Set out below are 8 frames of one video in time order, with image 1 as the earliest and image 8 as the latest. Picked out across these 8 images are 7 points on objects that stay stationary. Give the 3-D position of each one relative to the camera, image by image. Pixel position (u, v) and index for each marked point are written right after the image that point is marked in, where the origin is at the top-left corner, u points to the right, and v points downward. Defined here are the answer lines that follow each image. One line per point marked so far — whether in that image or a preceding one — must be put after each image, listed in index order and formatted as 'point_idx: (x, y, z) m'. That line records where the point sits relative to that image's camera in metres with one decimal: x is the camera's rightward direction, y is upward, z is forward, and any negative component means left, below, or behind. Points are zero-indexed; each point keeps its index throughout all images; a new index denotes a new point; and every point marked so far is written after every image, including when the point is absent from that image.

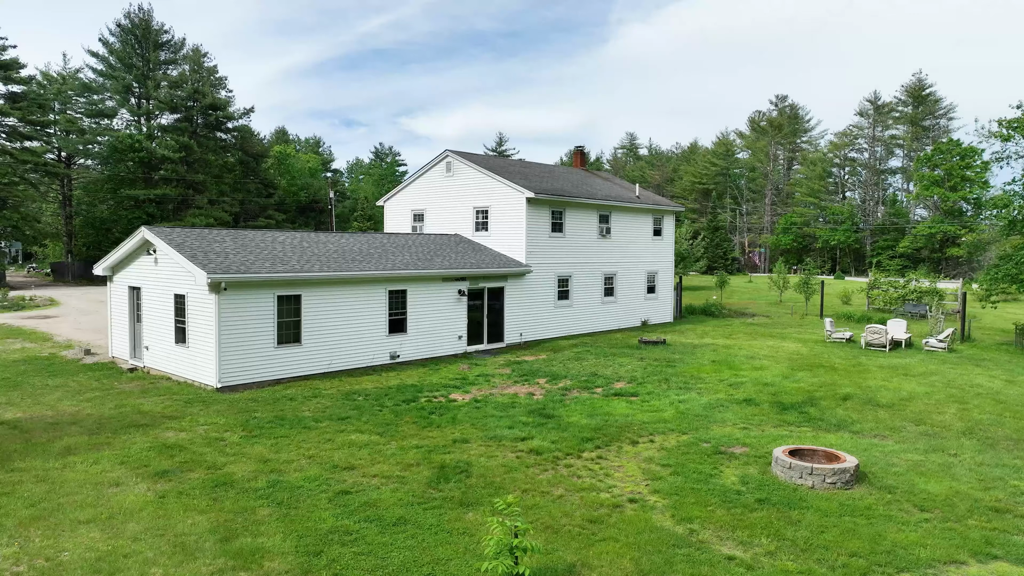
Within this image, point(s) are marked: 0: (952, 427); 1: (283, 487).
0: (+6.3, -2.0, +10.1) m
1: (-2.6, -2.2, +7.9) m
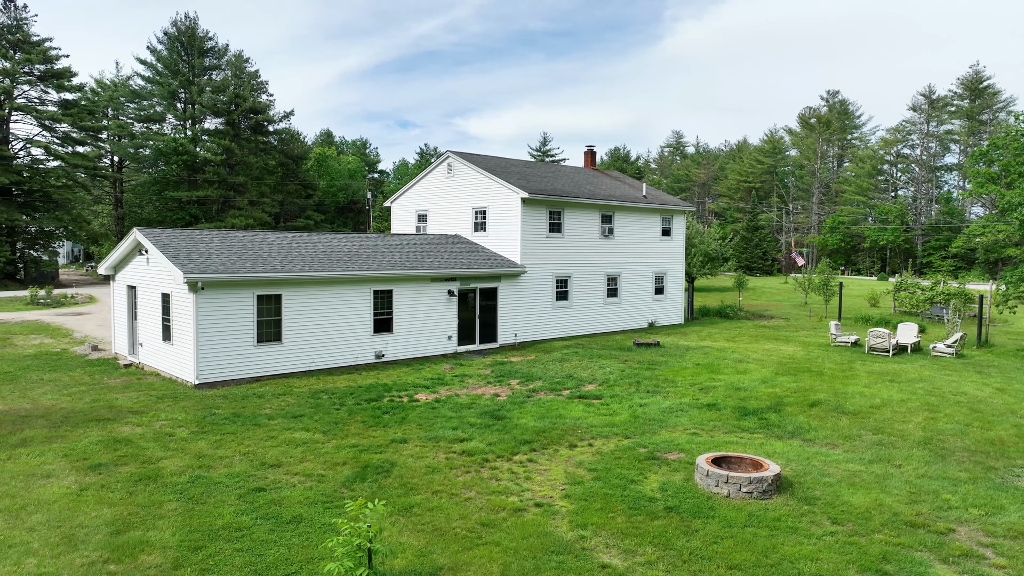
0: (+5.4, -2.0, +9.7) m
1: (-3.6, -2.2, +8.1) m
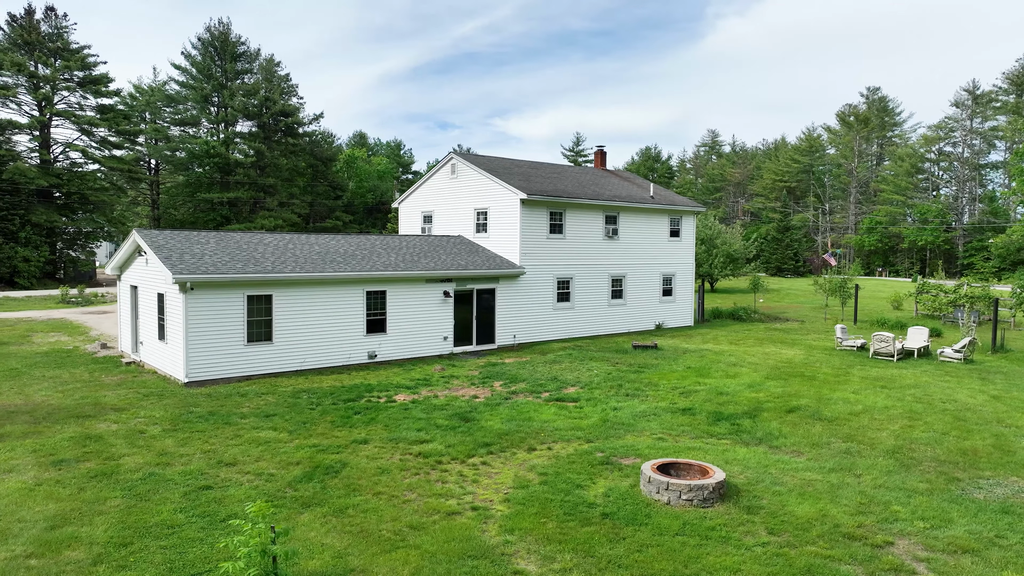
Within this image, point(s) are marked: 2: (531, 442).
0: (+4.9, -2.1, +9.4) m
1: (-4.2, -2.2, +8.2) m
2: (+0.3, -2.1, +9.8) m
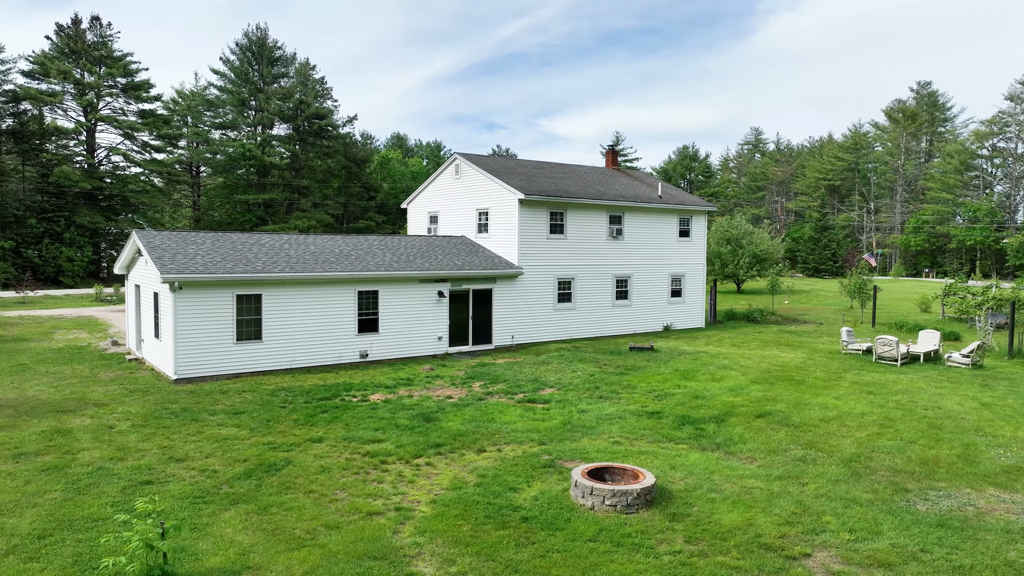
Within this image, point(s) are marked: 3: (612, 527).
0: (+4.2, -2.1, +9.0) m
1: (-5.0, -2.2, +8.5) m
2: (-0.4, -2.2, +9.8) m
3: (+1.0, -2.4, +6.9) m
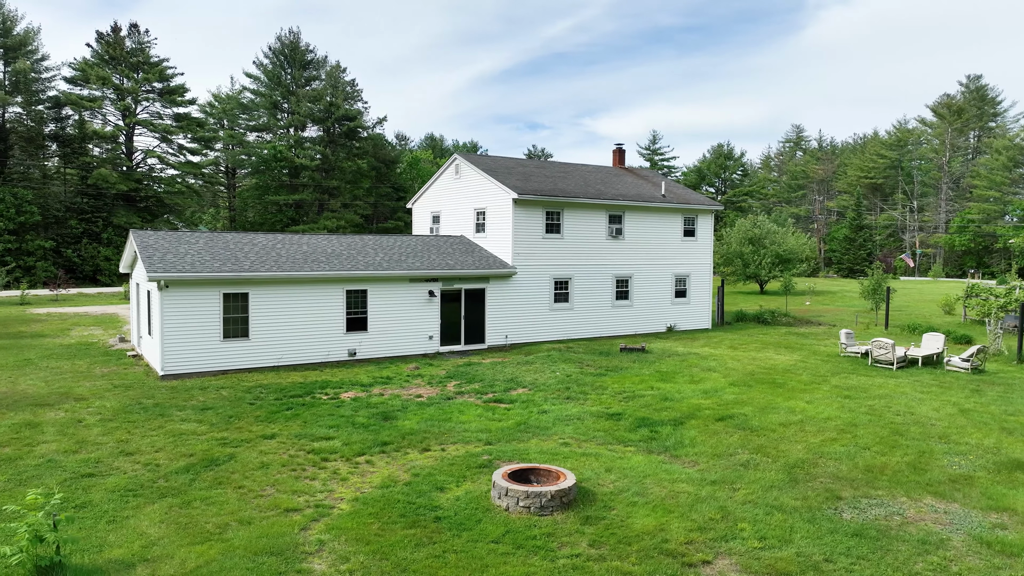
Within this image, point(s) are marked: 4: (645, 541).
0: (+3.4, -2.1, +8.8) m
1: (-5.8, -2.2, +8.8) m
2: (-1.1, -2.1, +9.8) m
3: (+0.1, -2.3, +6.8) m
4: (+1.2, -2.4, +6.6) m
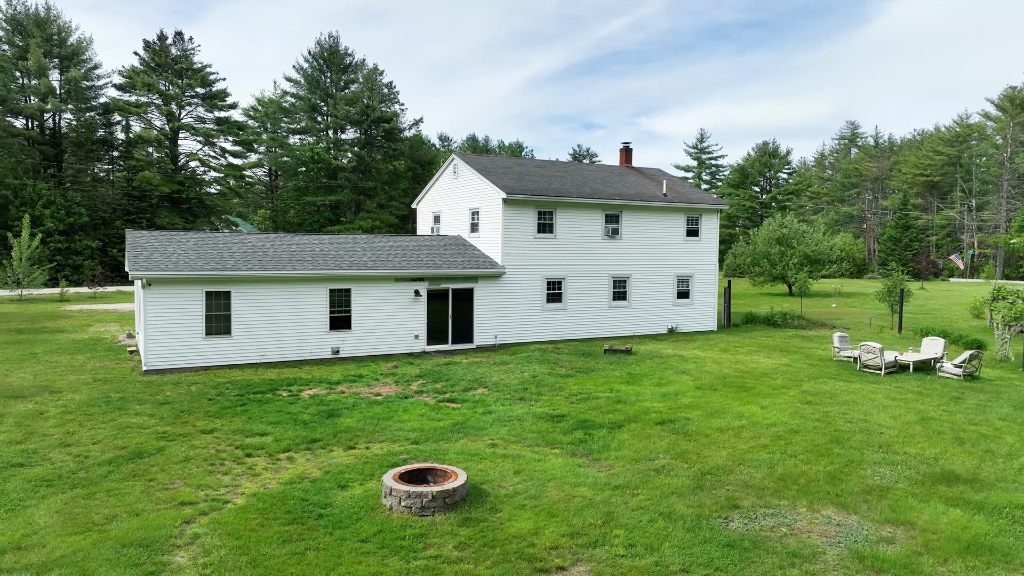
0: (+2.3, -2.1, +8.5) m
1: (-6.8, -2.2, +9.2) m
2: (-2.1, -2.1, +9.8) m
3: (-1.1, -2.3, +6.8) m
4: (0.0, -2.4, +6.5) m
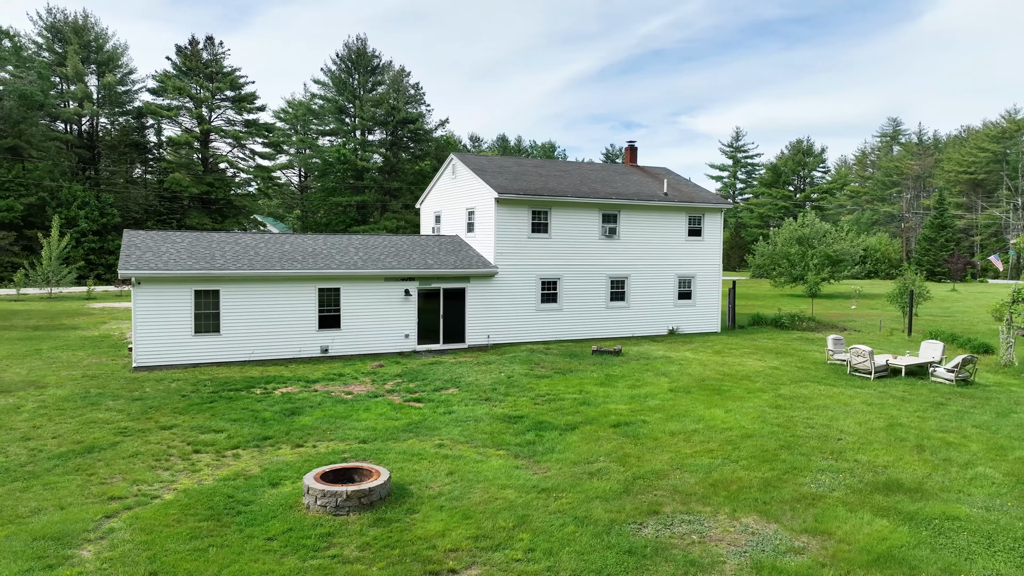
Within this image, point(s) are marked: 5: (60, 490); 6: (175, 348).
0: (+1.5, -2.1, +8.4) m
1: (-7.6, -2.1, +9.5) m
2: (-2.9, -2.1, +9.9) m
3: (-2.0, -2.3, +6.8) m
4: (-0.9, -2.4, +6.4) m
5: (-5.1, -2.3, +7.8) m
6: (-7.6, -1.3, +15.8) m
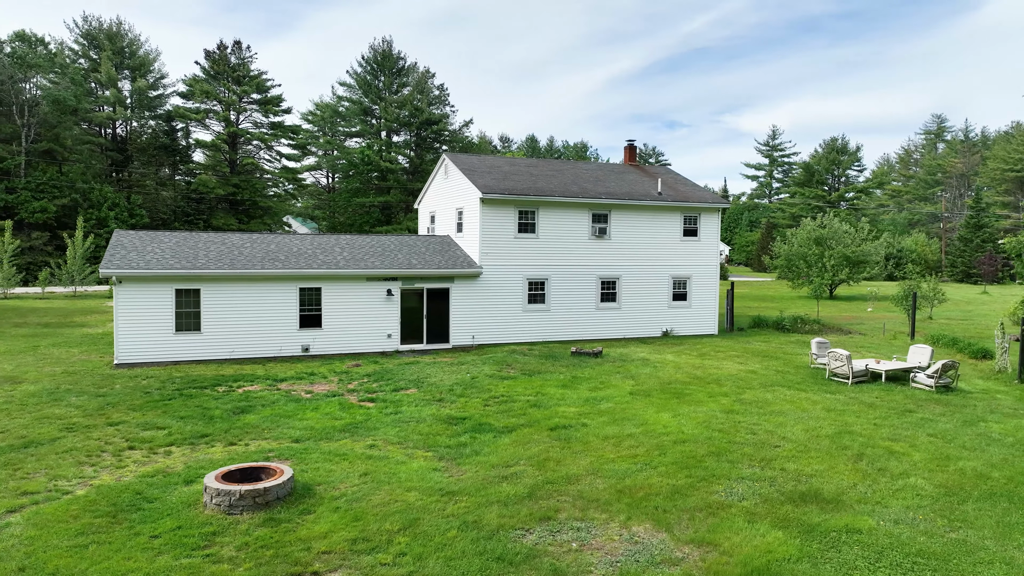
0: (+0.5, -2.1, +8.2) m
1: (-8.5, -2.1, +9.8) m
2: (-3.8, -2.1, +9.9) m
3: (-3.1, -2.3, +6.8) m
4: (-2.0, -2.4, +6.4) m
5: (-6.1, -2.2, +8.0) m
6: (-8.2, -1.3, +16.1) m
